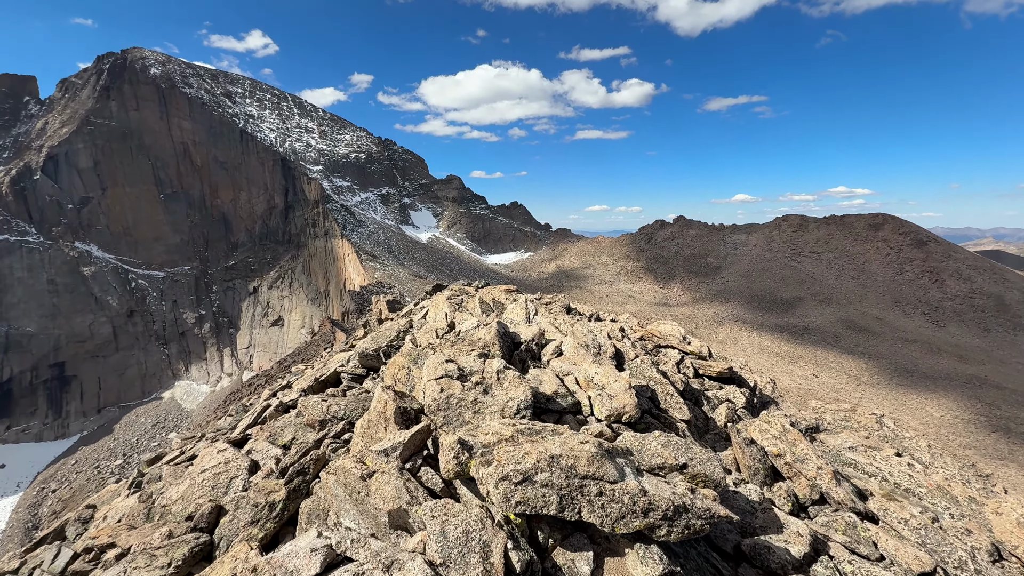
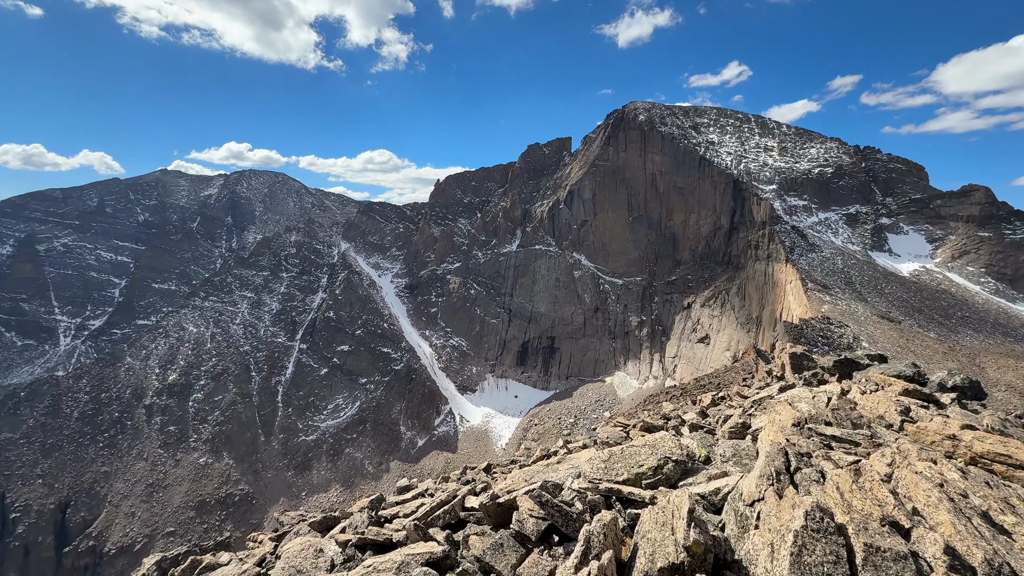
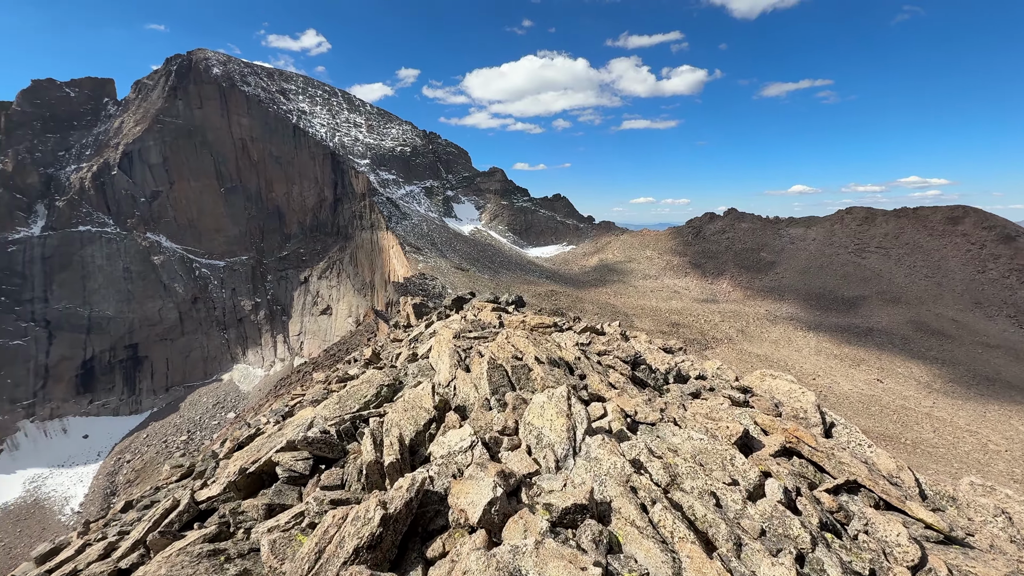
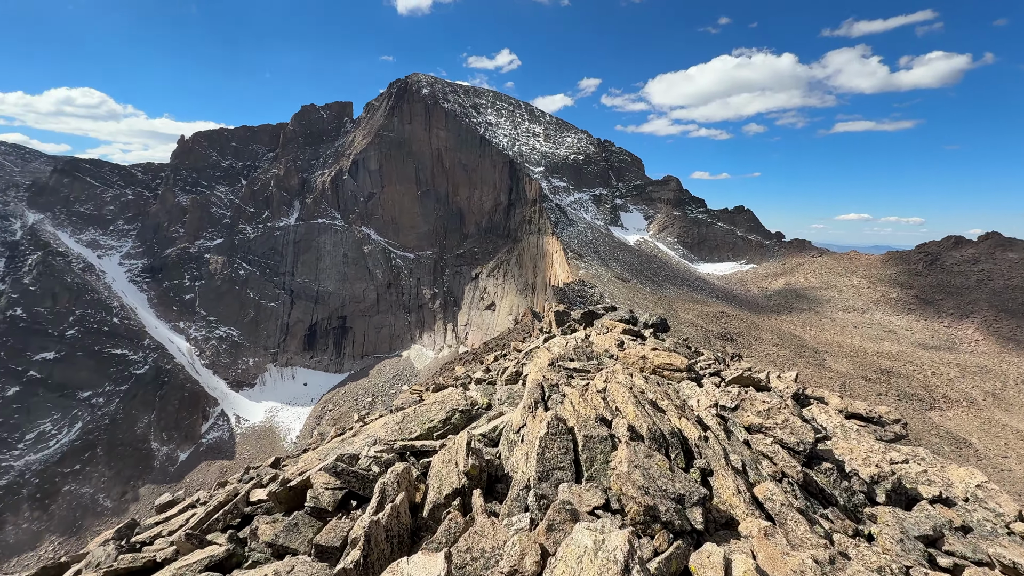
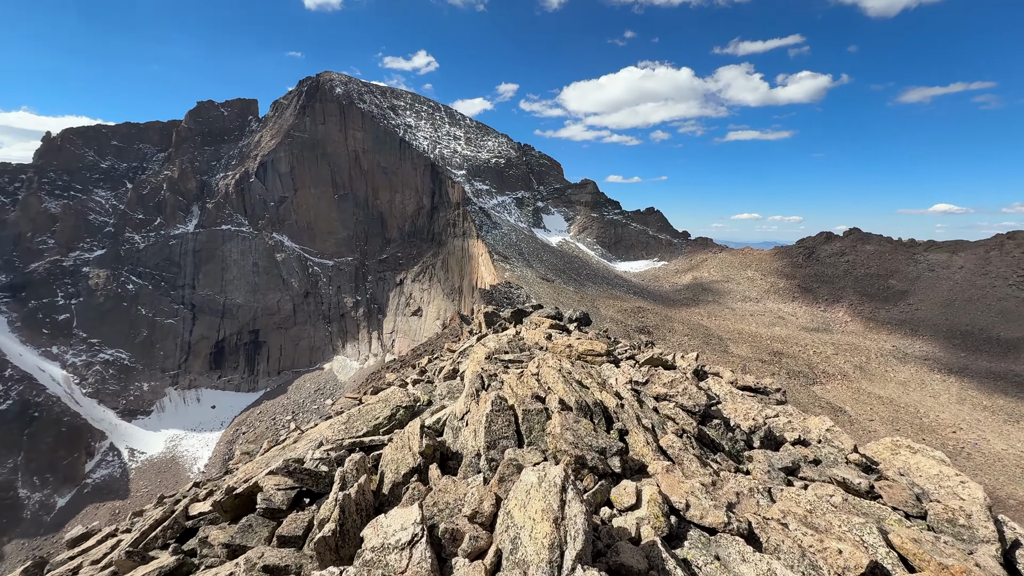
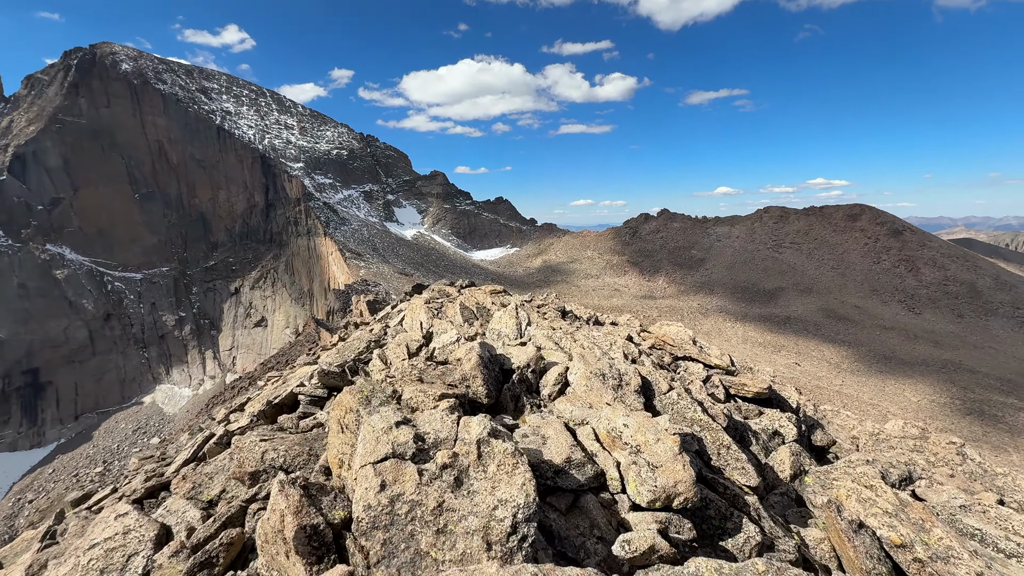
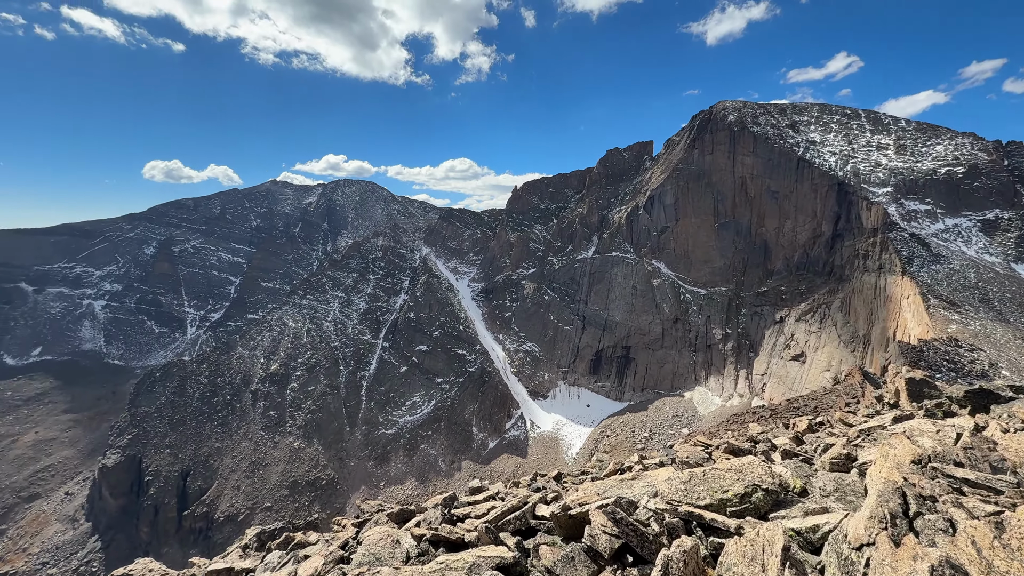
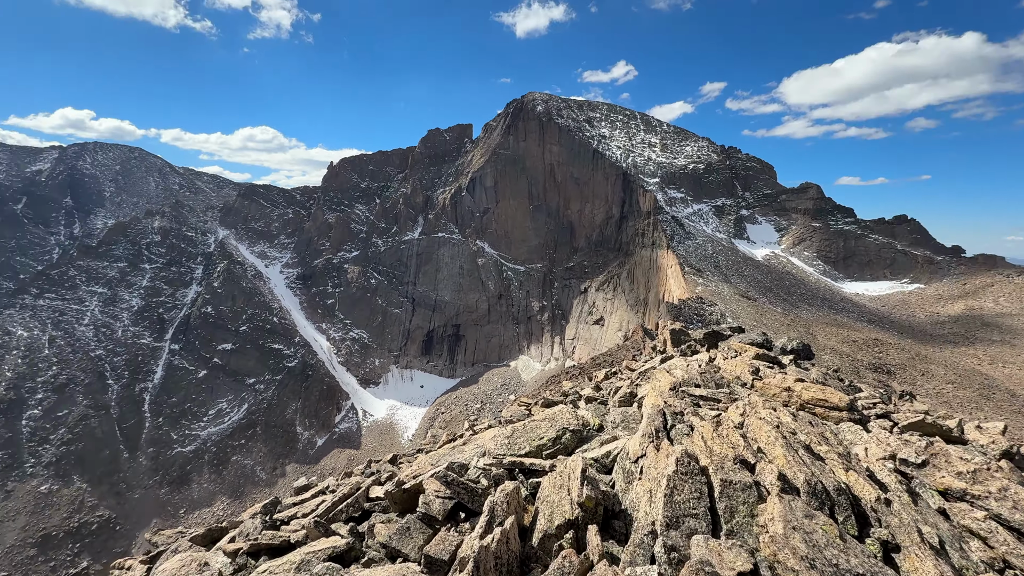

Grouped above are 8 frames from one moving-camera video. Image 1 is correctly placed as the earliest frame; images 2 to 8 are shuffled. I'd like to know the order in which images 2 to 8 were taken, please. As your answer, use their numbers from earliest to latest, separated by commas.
6, 3, 5, 4, 8, 2, 7
